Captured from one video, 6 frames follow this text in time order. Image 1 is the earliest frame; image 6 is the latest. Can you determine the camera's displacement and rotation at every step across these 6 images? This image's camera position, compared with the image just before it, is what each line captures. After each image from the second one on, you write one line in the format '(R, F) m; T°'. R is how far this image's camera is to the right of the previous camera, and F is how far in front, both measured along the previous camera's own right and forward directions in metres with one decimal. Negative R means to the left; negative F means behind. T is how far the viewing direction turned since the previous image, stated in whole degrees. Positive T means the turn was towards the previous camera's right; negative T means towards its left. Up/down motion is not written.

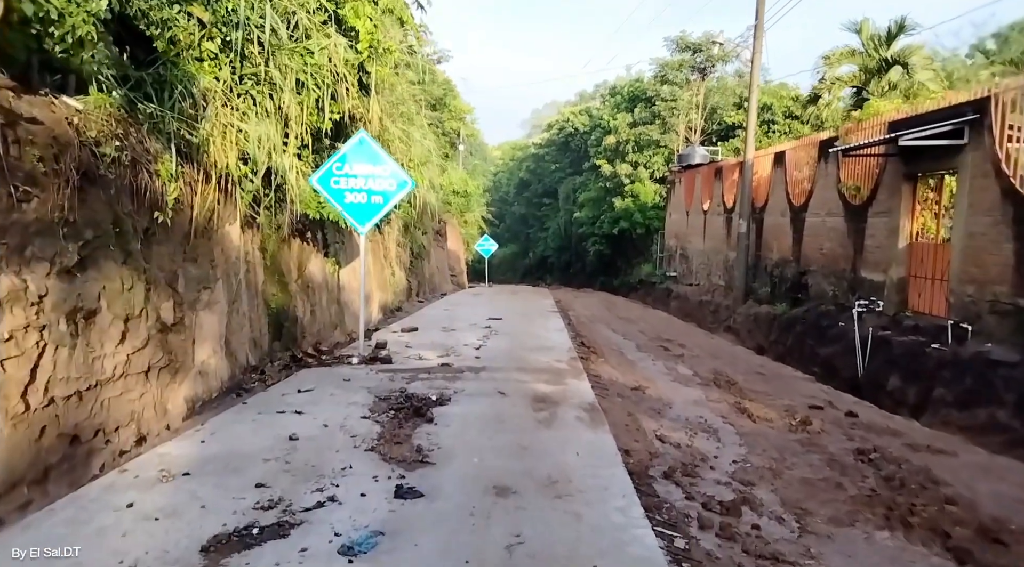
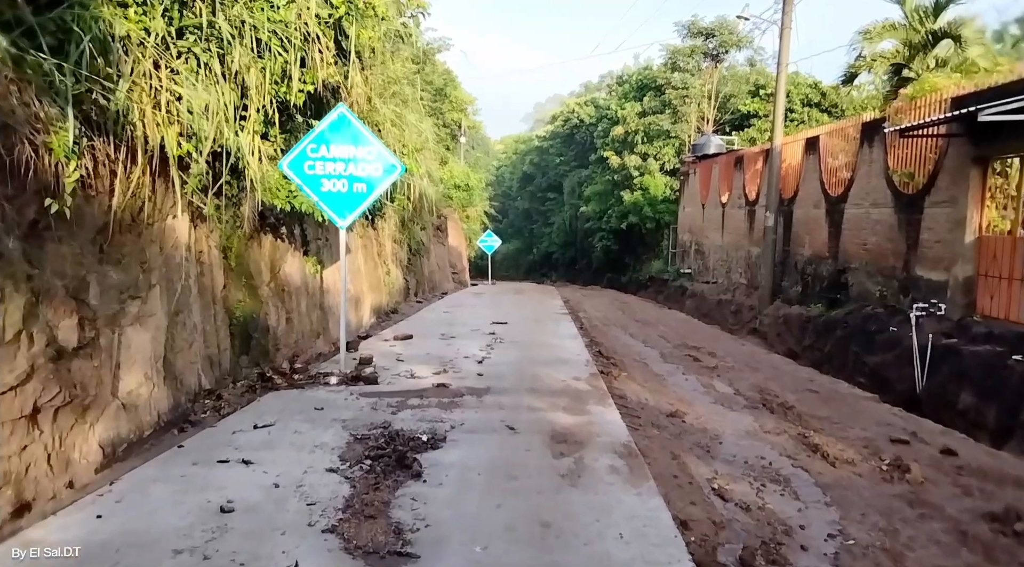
(-0.1, +1.5) m; 0°
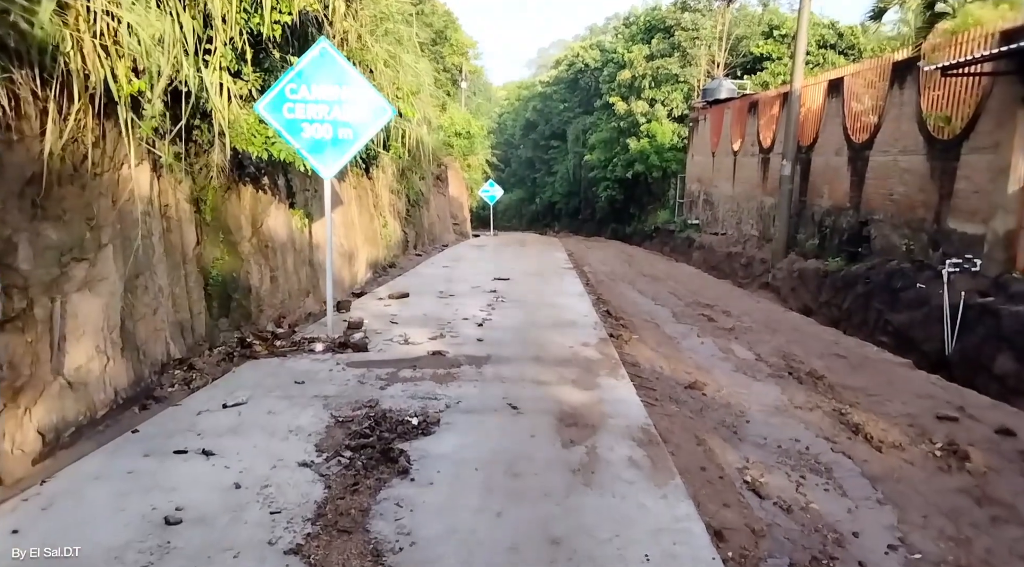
(0.0, +0.7) m; 0°
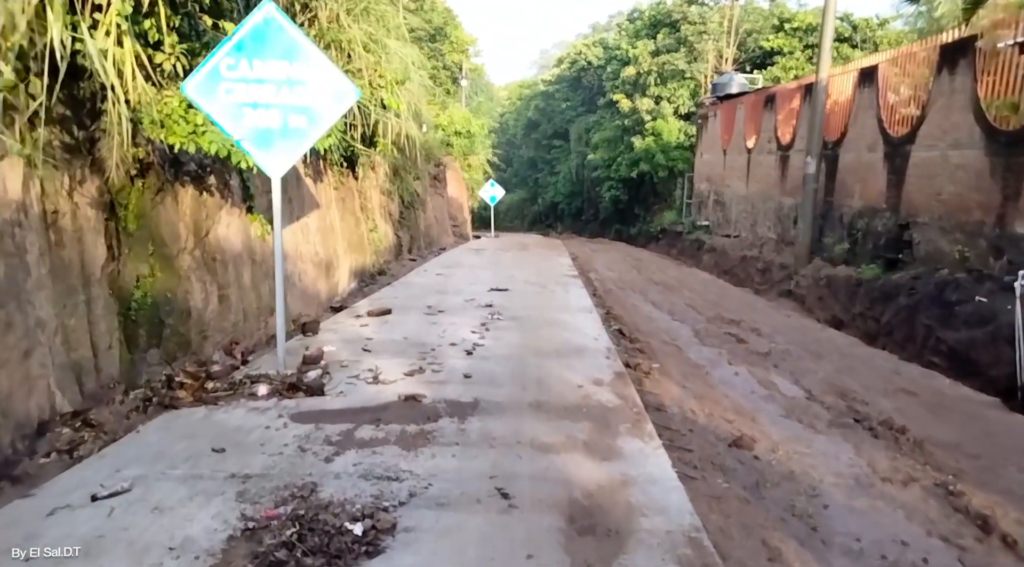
(+0.1, +1.5) m; 0°
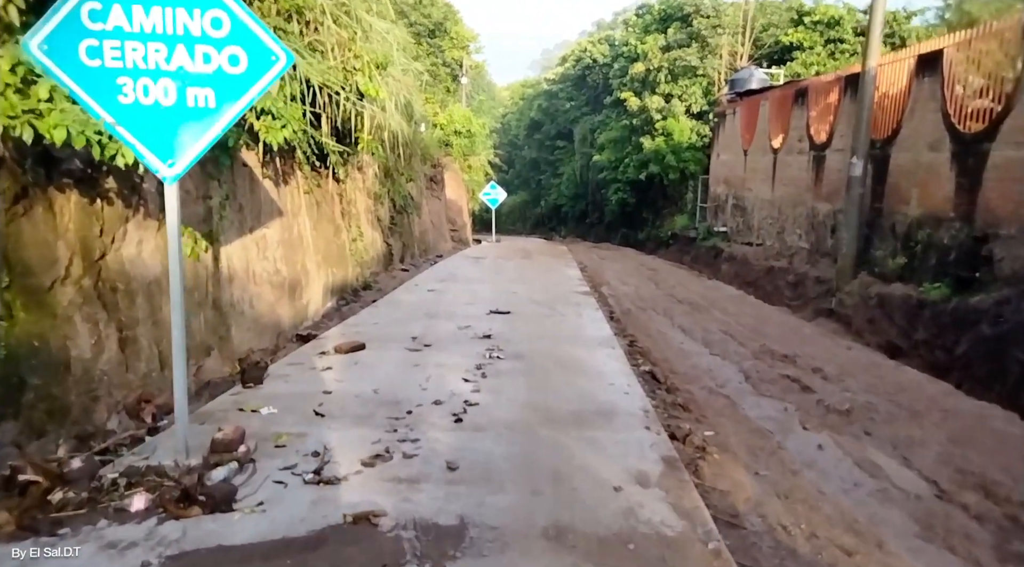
(0.0, +1.9) m; 0°
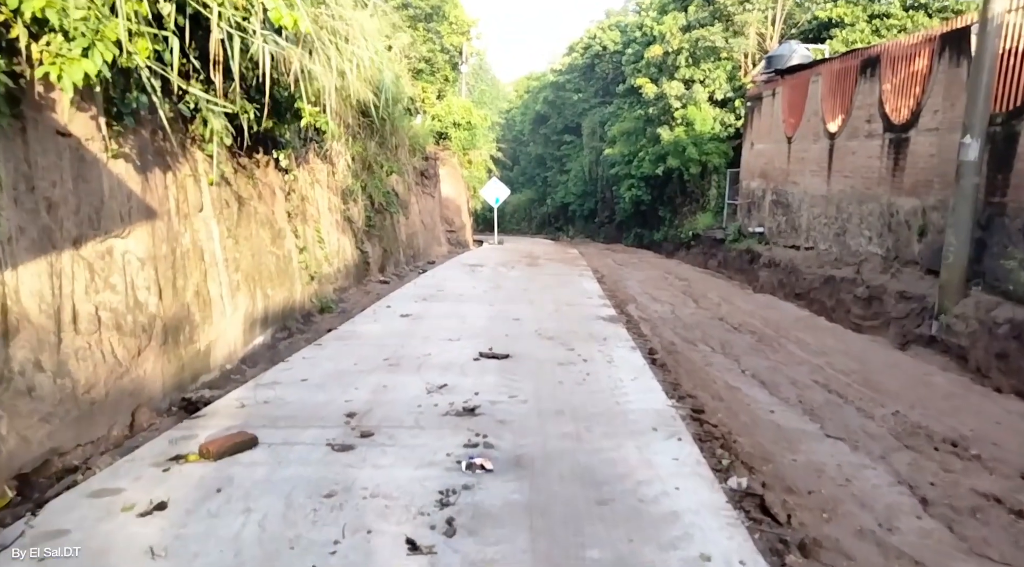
(+0.1, +3.2) m; 0°
